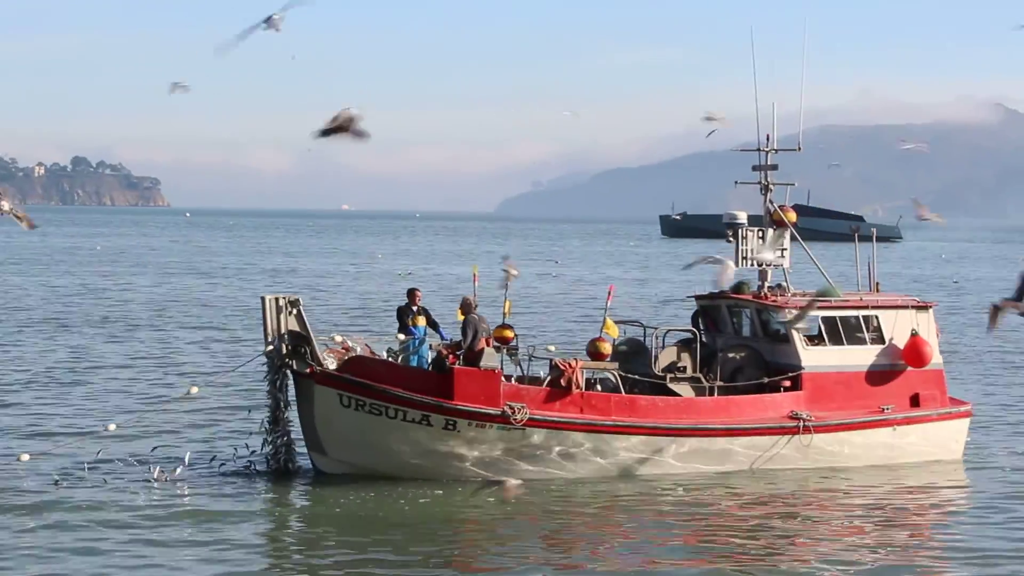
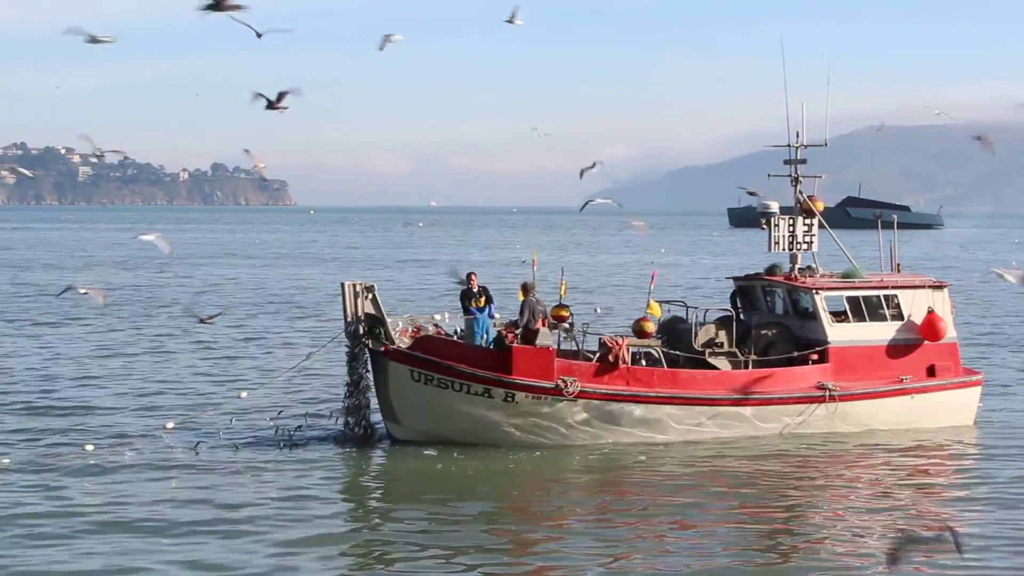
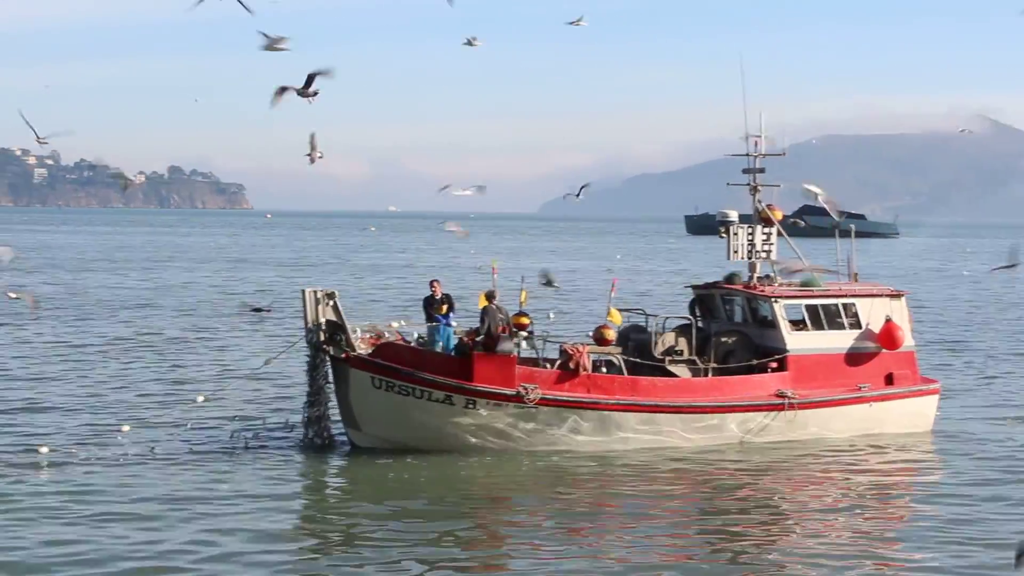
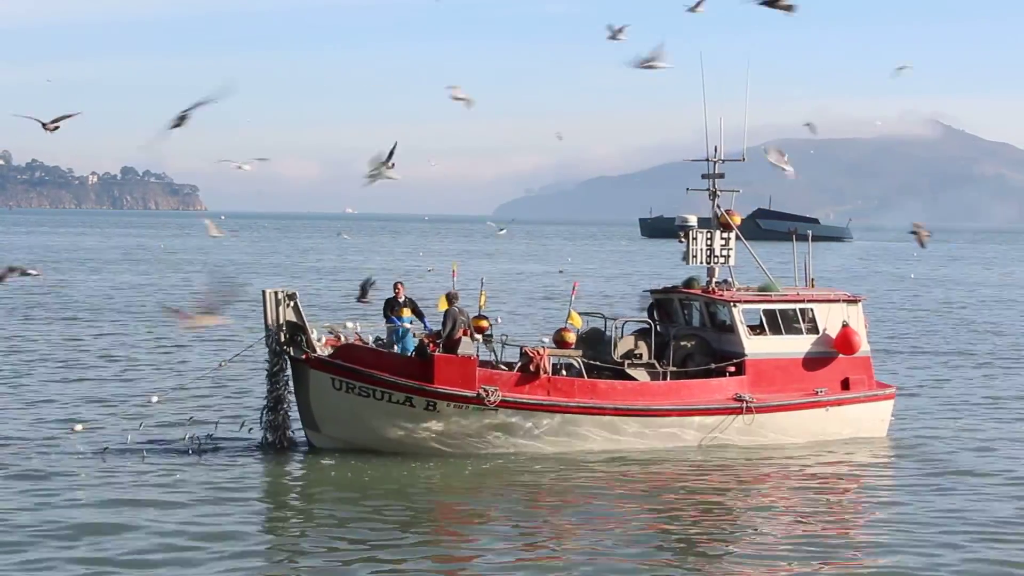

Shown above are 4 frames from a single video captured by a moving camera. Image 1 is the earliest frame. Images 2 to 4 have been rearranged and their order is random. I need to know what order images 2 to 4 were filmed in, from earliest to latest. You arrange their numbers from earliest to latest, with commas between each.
4, 3, 2
